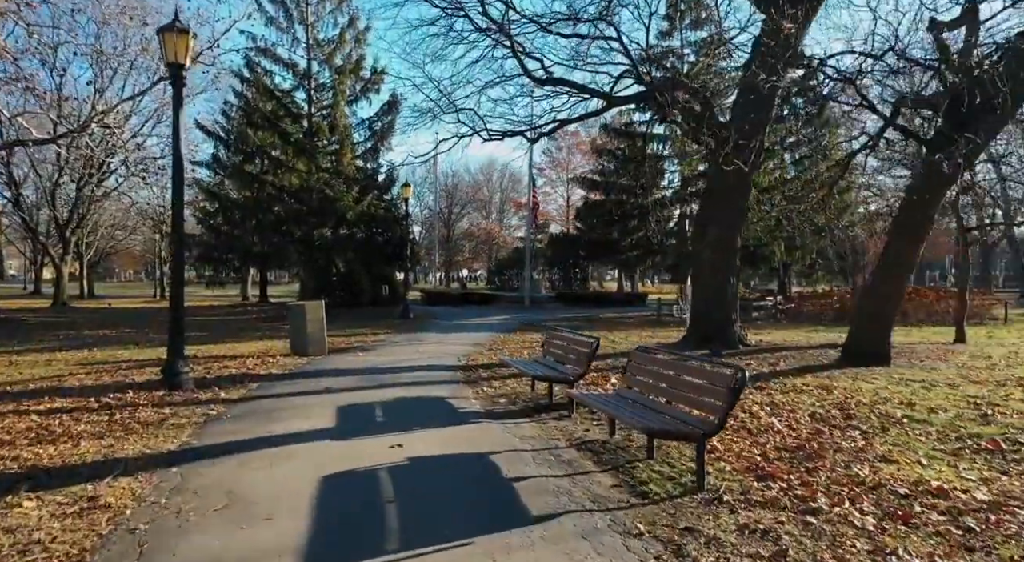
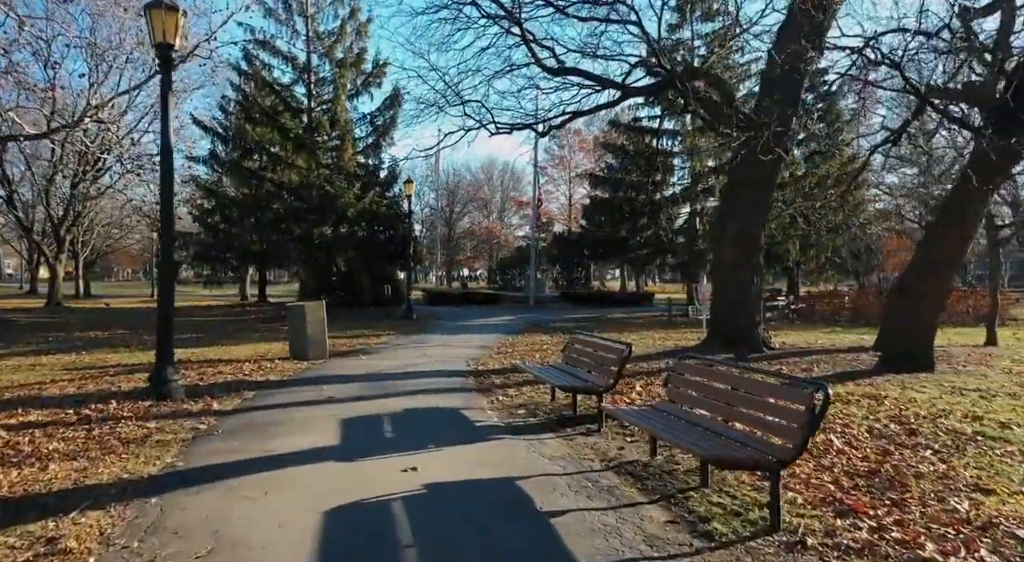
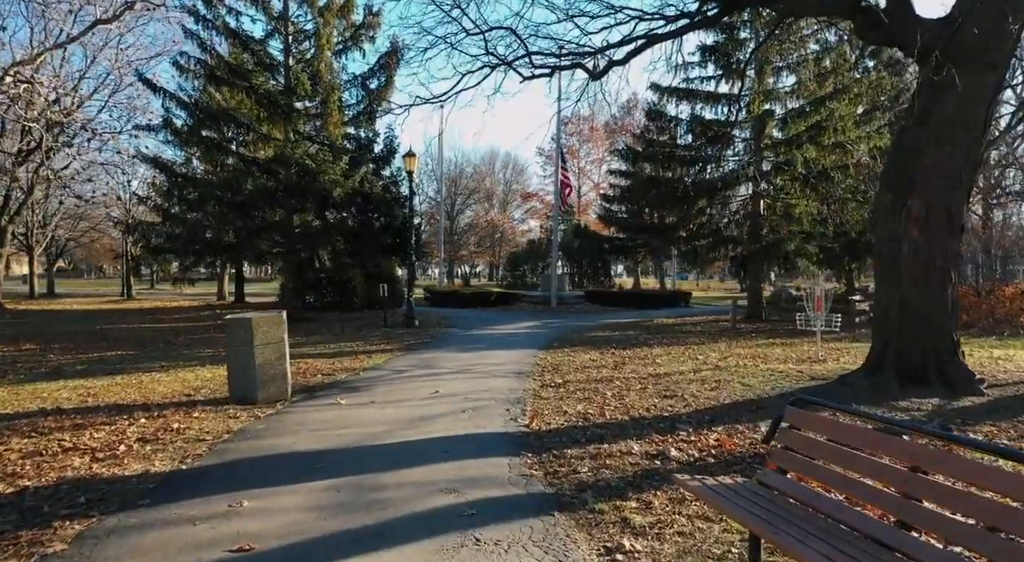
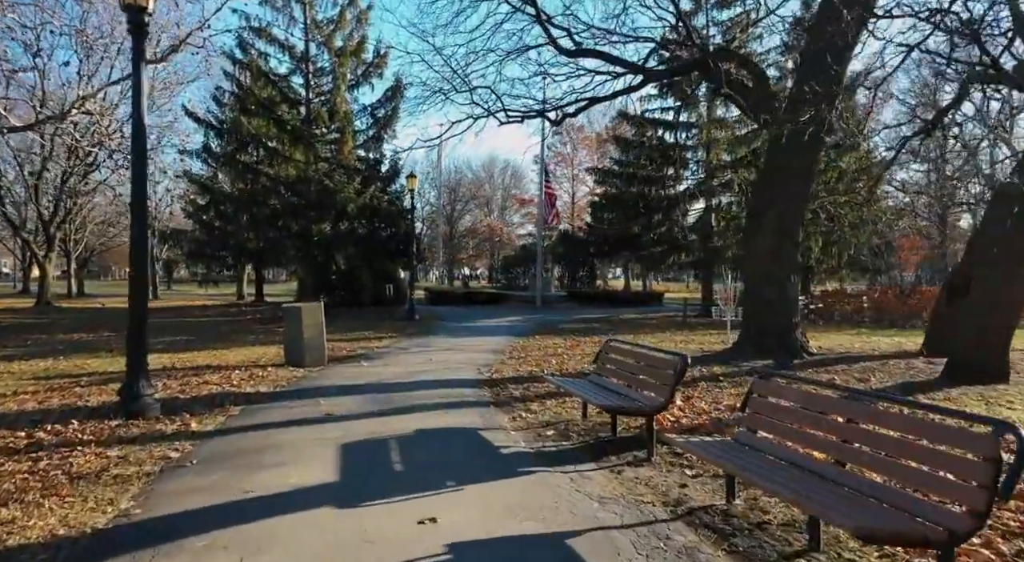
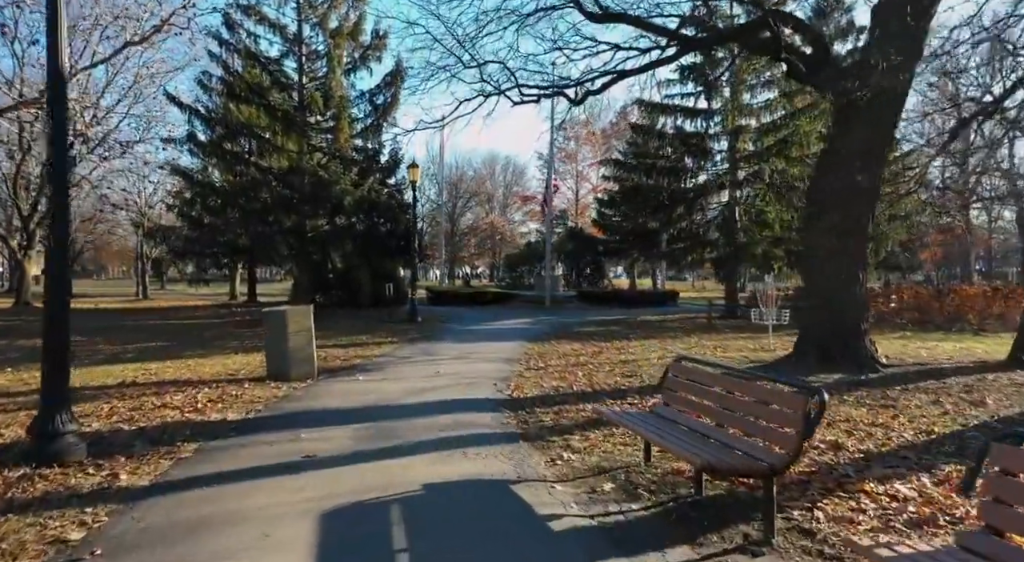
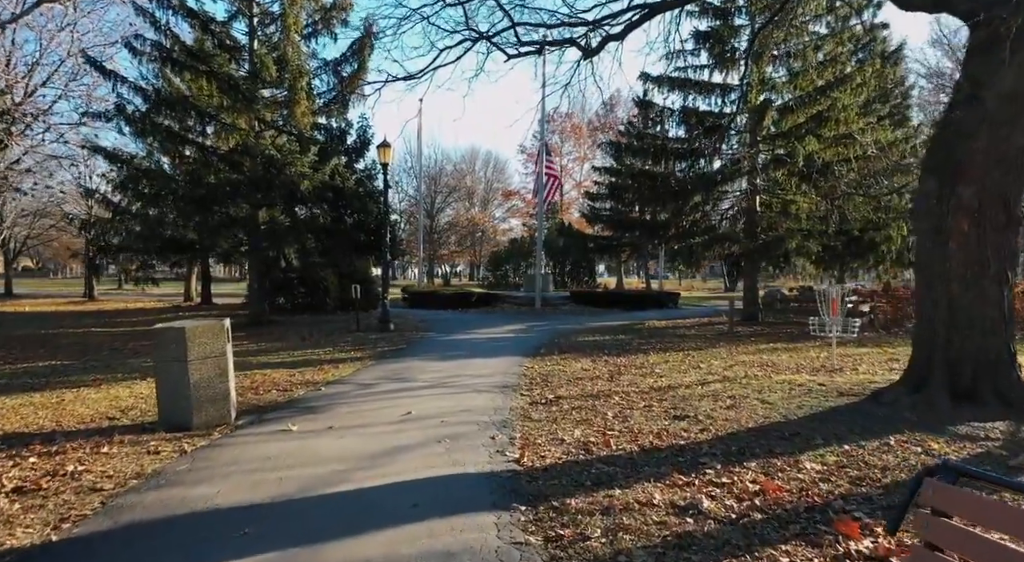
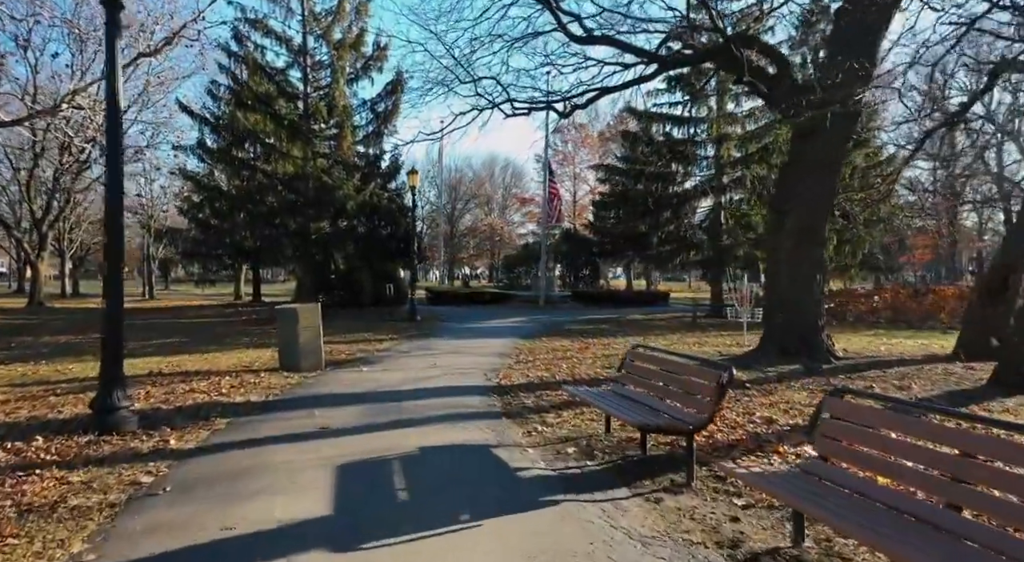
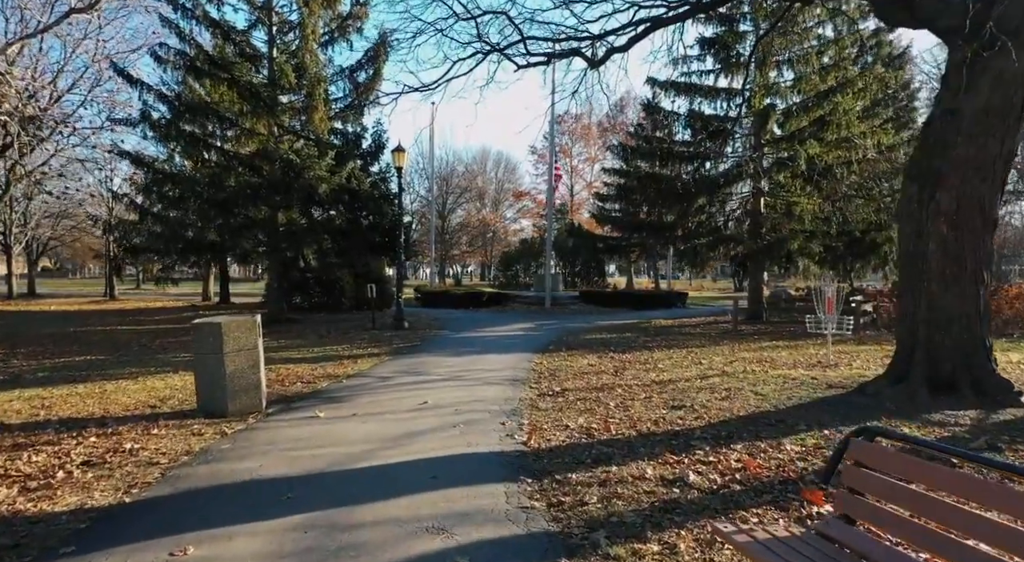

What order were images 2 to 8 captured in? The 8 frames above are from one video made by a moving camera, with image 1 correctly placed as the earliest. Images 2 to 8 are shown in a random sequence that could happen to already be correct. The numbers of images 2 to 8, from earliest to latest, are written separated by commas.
2, 4, 7, 5, 3, 8, 6
